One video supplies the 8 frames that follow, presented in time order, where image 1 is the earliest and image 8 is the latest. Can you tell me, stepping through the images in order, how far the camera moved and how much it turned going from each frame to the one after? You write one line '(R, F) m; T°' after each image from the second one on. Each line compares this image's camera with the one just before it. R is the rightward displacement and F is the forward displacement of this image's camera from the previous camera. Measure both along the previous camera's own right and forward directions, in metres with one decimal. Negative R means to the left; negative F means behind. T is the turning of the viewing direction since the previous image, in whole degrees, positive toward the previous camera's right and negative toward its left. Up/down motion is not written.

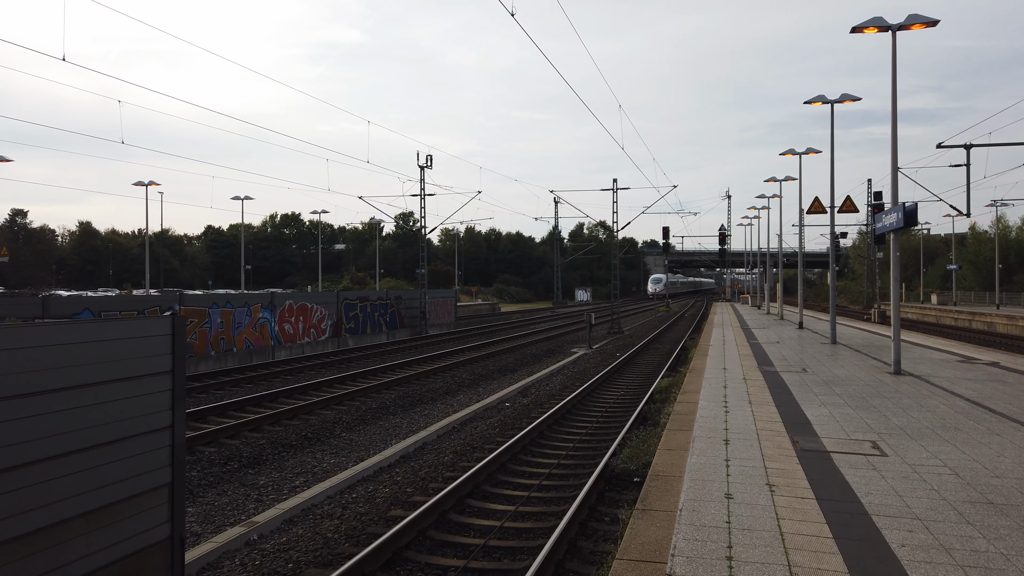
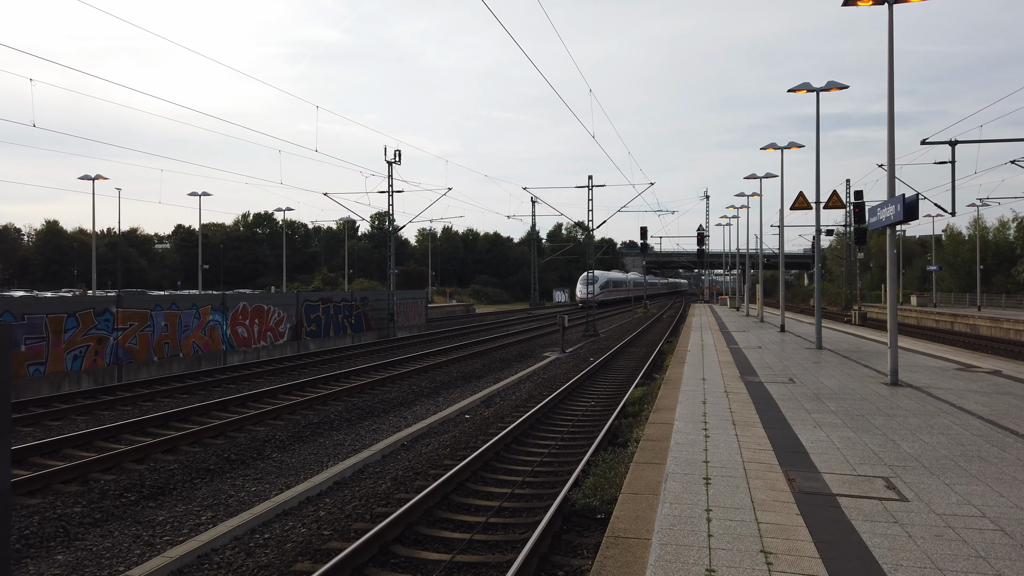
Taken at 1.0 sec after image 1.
(+0.4, +1.3) m; +2°
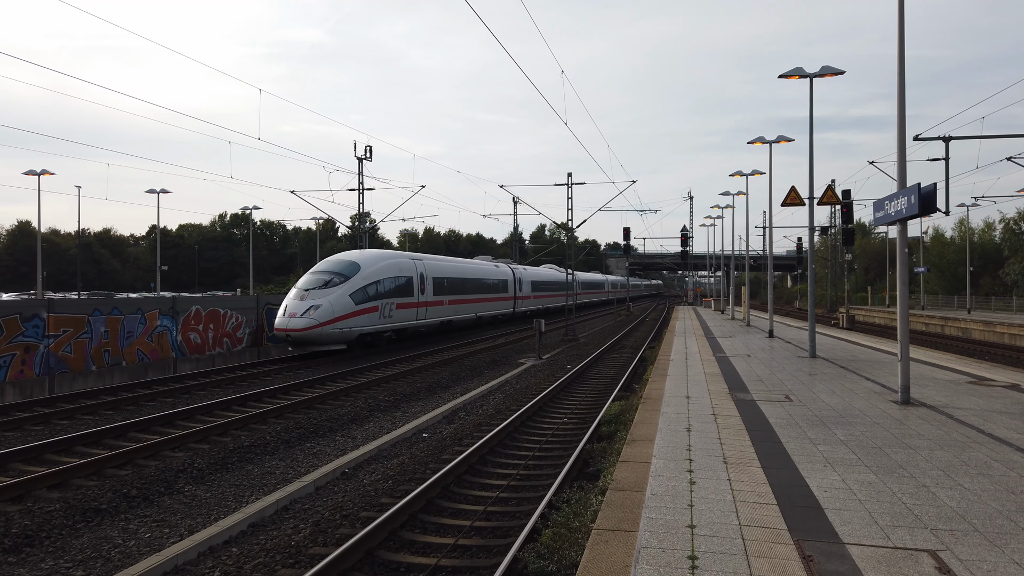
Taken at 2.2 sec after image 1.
(+0.4, +1.4) m; +1°
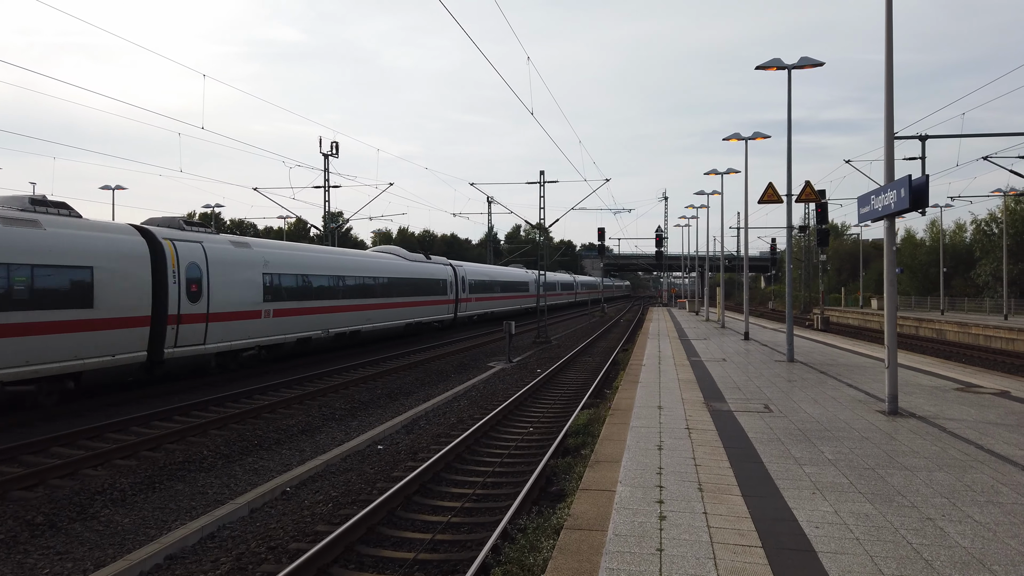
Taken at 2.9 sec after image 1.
(+0.2, +0.8) m; +2°
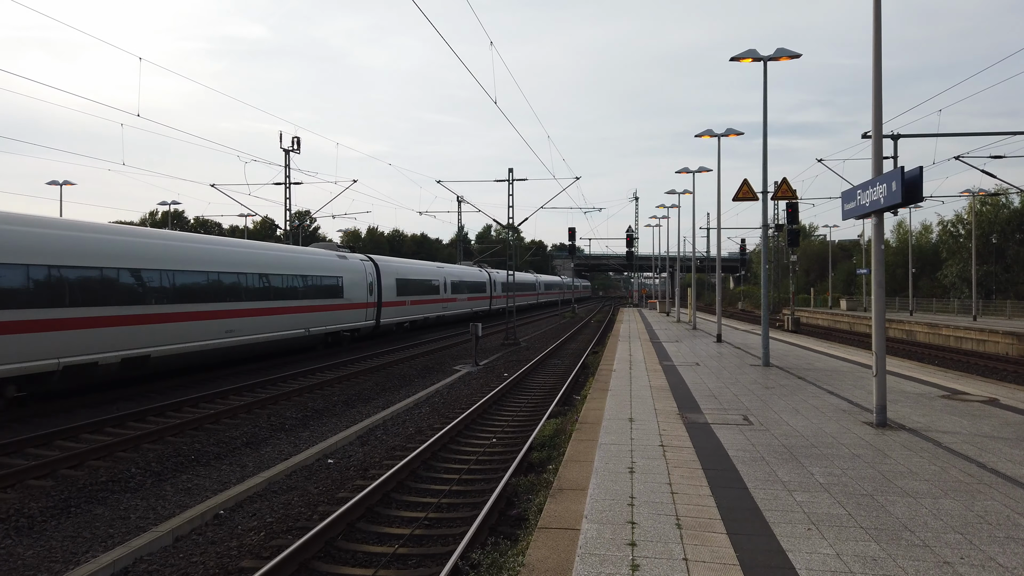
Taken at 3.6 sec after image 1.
(+0.1, +0.8) m; +2°
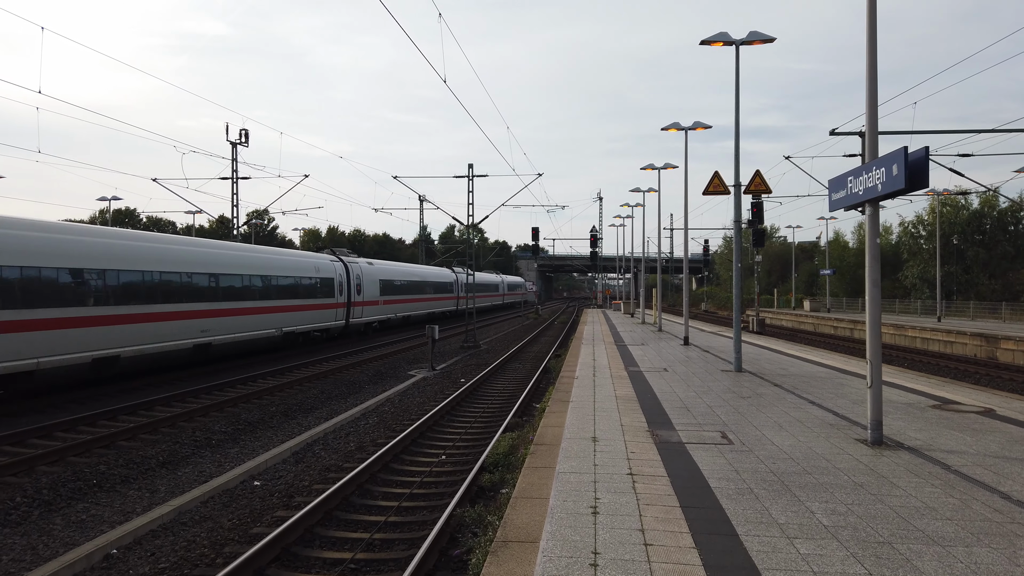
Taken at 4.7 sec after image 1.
(+0.2, +1.1) m; +3°
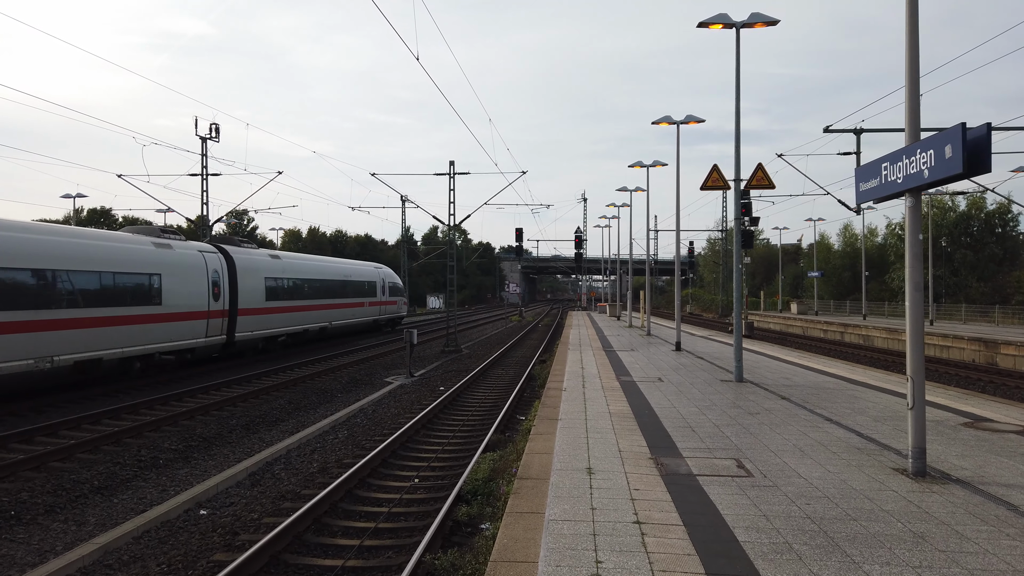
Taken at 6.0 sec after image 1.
(0.0, +1.1) m; +1°
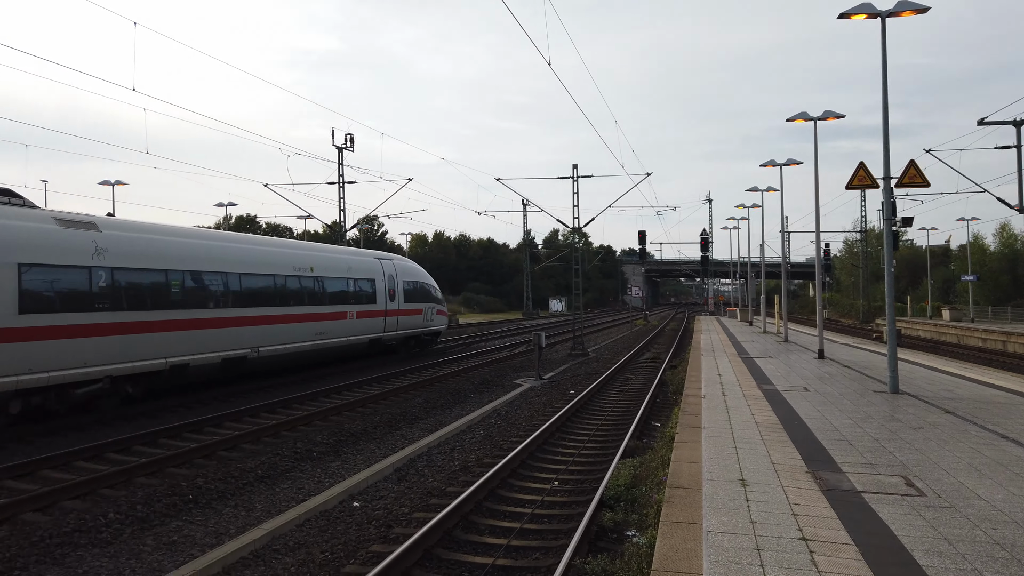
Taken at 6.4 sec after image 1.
(-0.2, -0.1) m; -9°
